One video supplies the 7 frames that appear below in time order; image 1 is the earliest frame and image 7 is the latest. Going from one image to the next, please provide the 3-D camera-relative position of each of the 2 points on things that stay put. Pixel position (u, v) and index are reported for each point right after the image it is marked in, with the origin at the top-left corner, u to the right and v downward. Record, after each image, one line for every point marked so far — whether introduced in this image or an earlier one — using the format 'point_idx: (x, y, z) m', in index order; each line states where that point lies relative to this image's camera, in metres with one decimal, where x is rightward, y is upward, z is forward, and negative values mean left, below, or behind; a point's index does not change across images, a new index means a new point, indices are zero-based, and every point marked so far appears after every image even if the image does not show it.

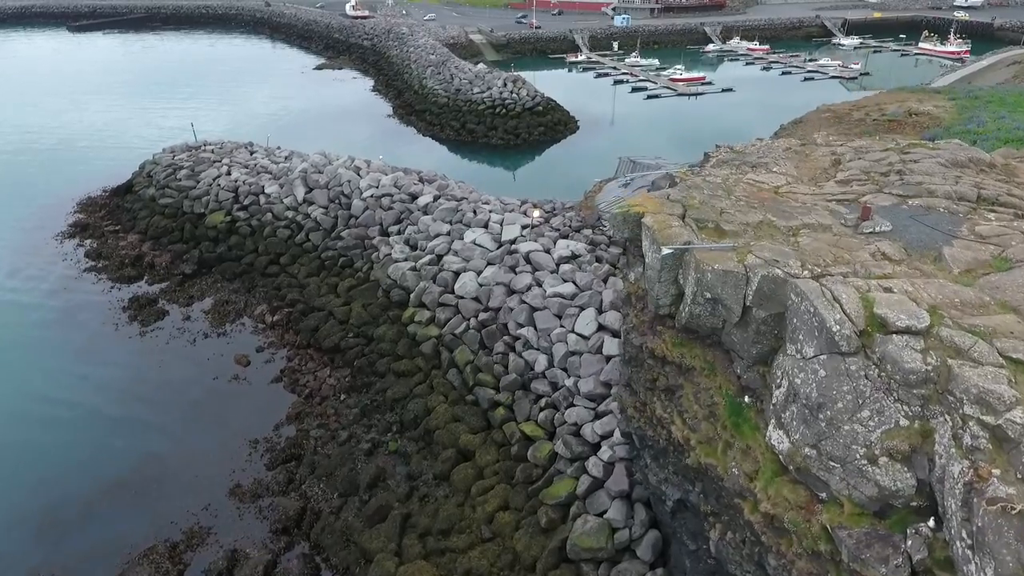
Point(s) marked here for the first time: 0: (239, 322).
0: (-4.6, -0.6, +13.1) m
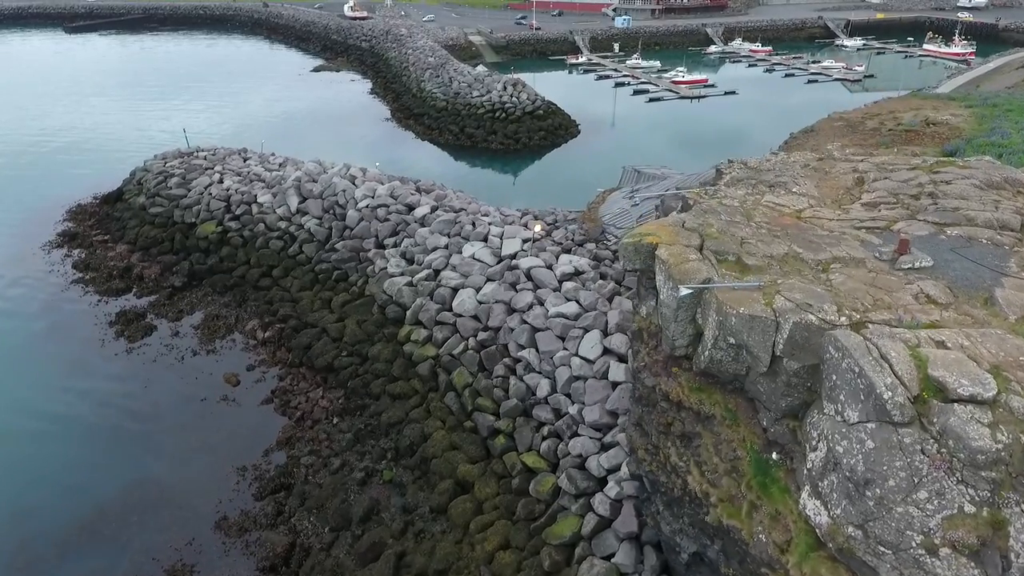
0: (-4.6, -0.8, +12.6) m
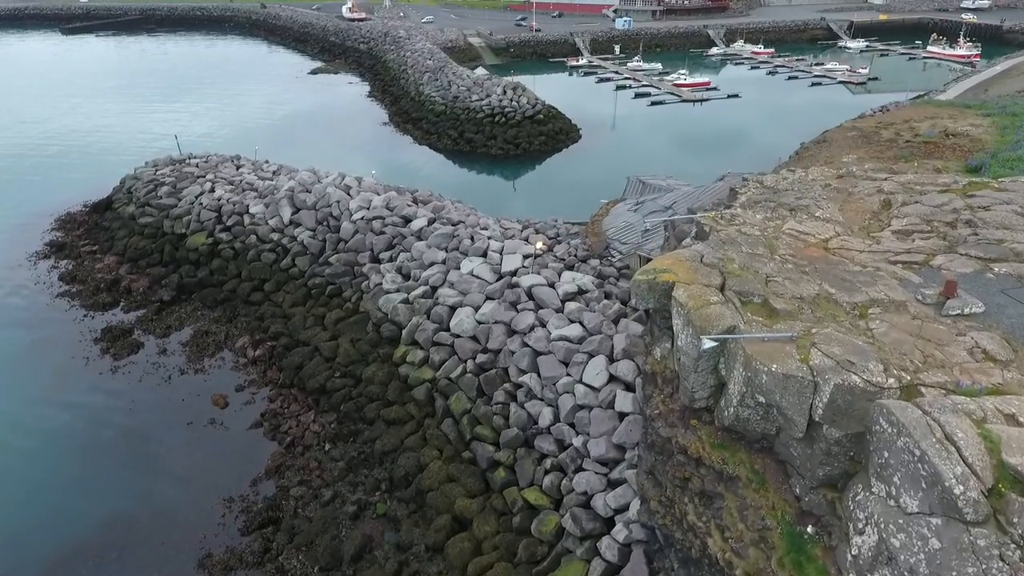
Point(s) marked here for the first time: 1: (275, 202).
0: (-4.6, -1.1, +12.1) m
1: (-4.5, +1.6, +14.7) m
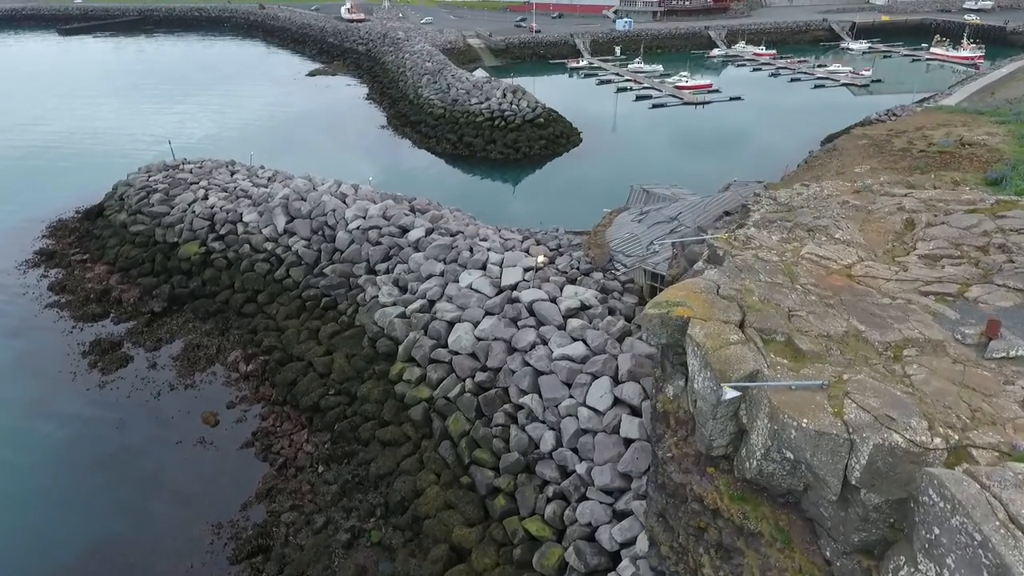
0: (-4.6, -1.3, +11.8) m
1: (-4.5, +1.4, +14.3) m
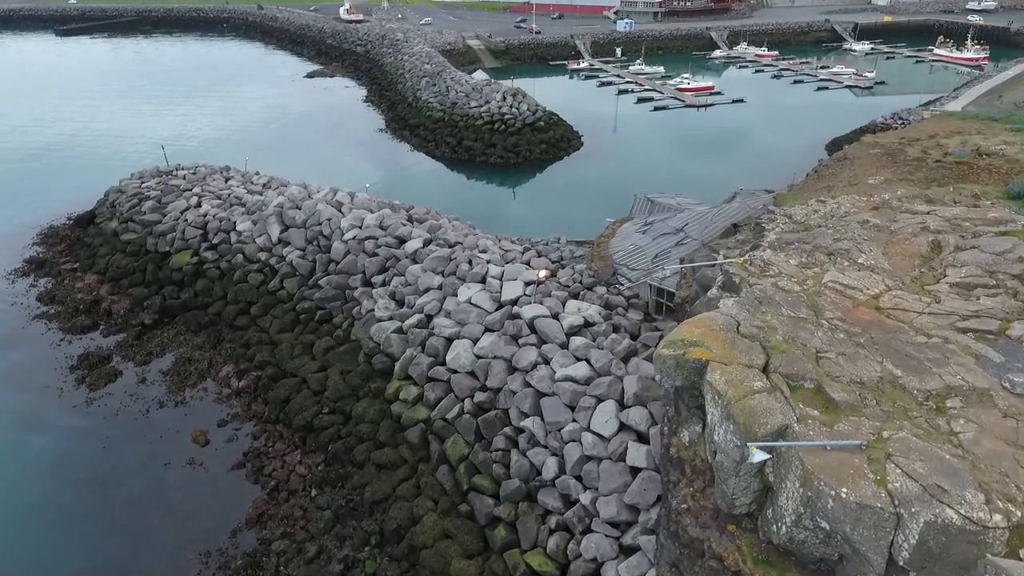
0: (-4.6, -1.5, +11.4) m
1: (-4.5, +1.2, +14.0) m
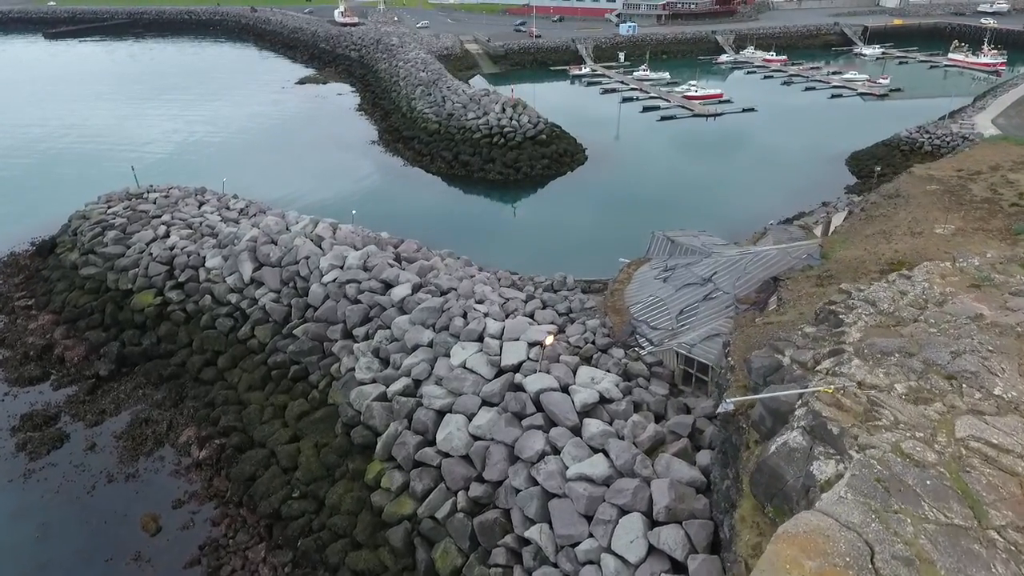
0: (-4.6, -2.2, +10.0) m
1: (-4.5, +0.5, +12.5) m
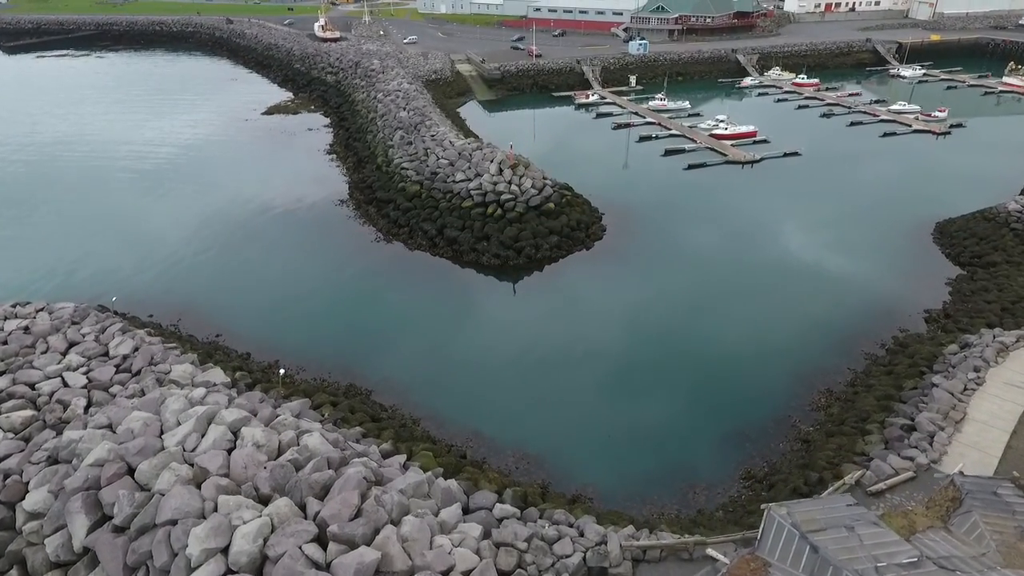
0: (-4.5, -4.7, +5.2) m
1: (-4.4, -2.0, +7.8) m
